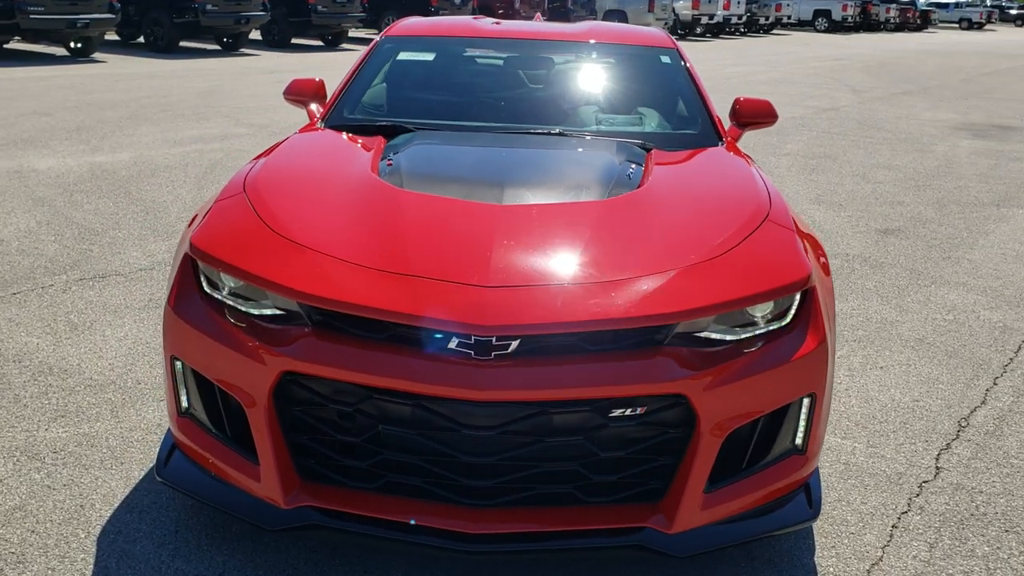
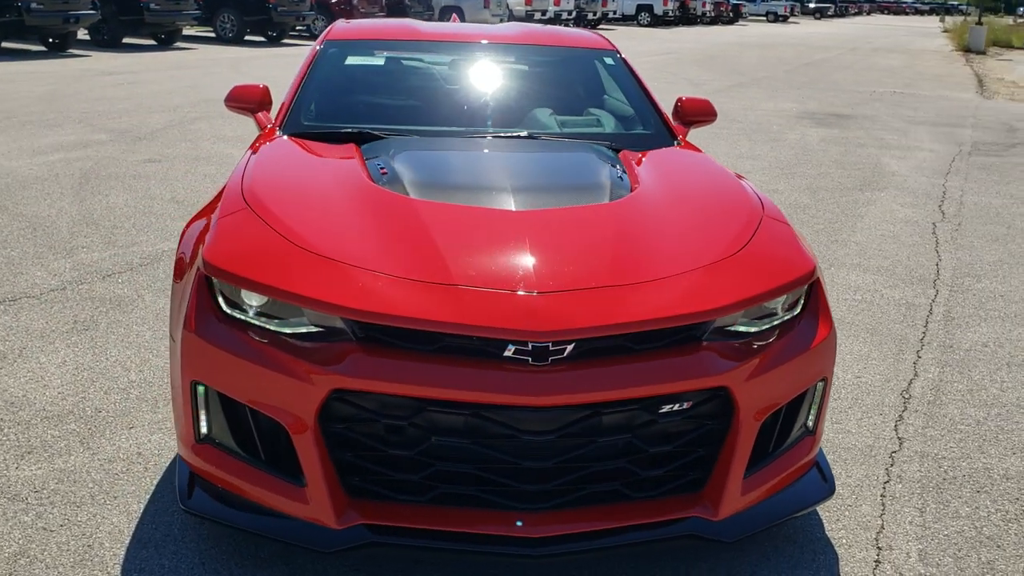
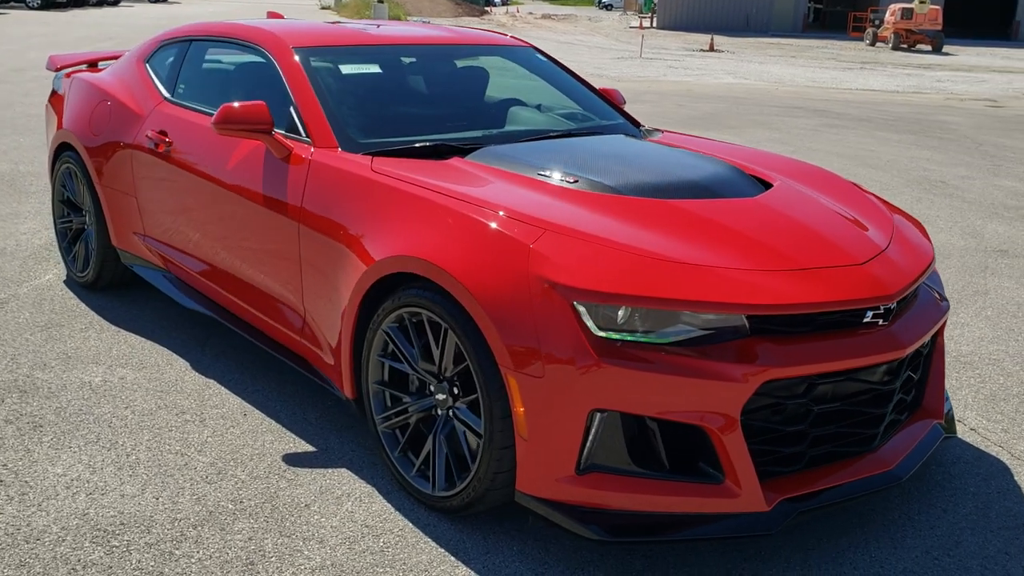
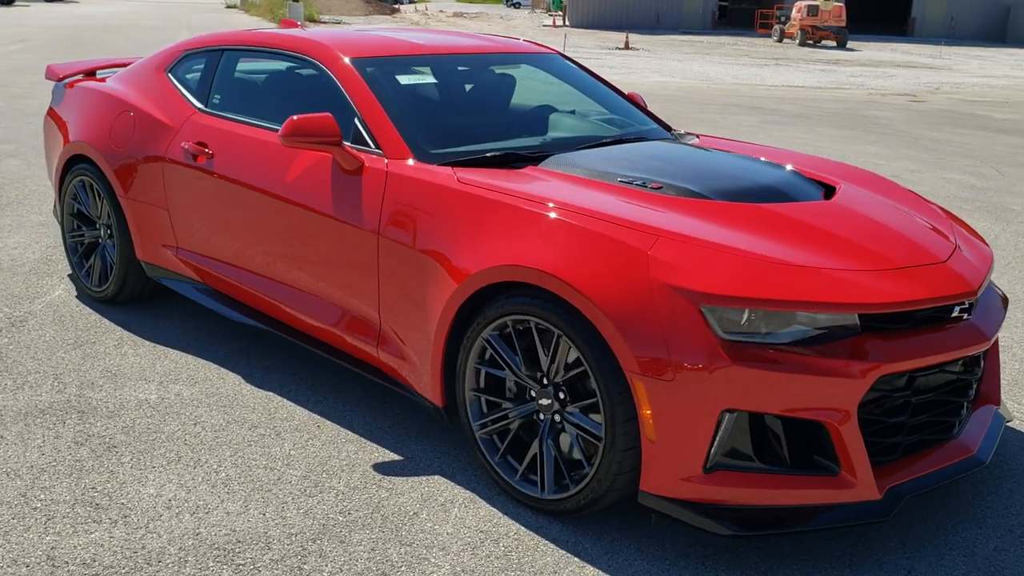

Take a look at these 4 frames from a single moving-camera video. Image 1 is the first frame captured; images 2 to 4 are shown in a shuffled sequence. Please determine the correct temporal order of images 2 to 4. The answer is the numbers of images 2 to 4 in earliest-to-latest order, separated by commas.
2, 3, 4
